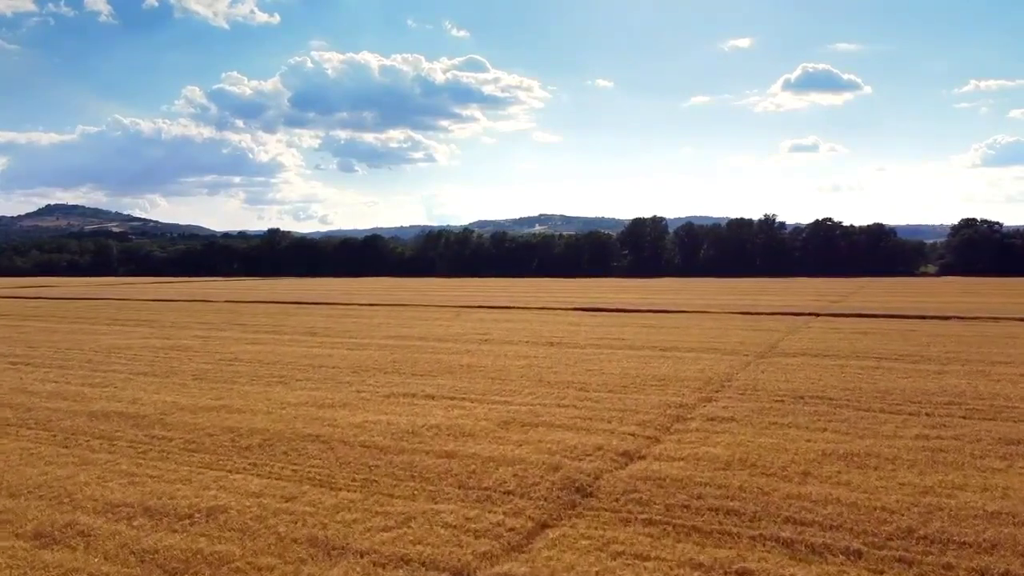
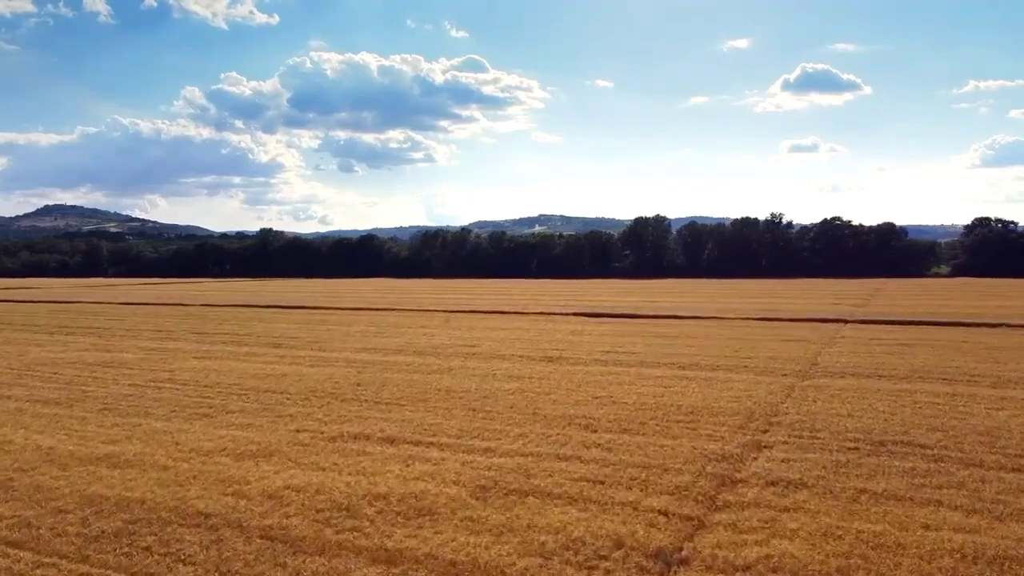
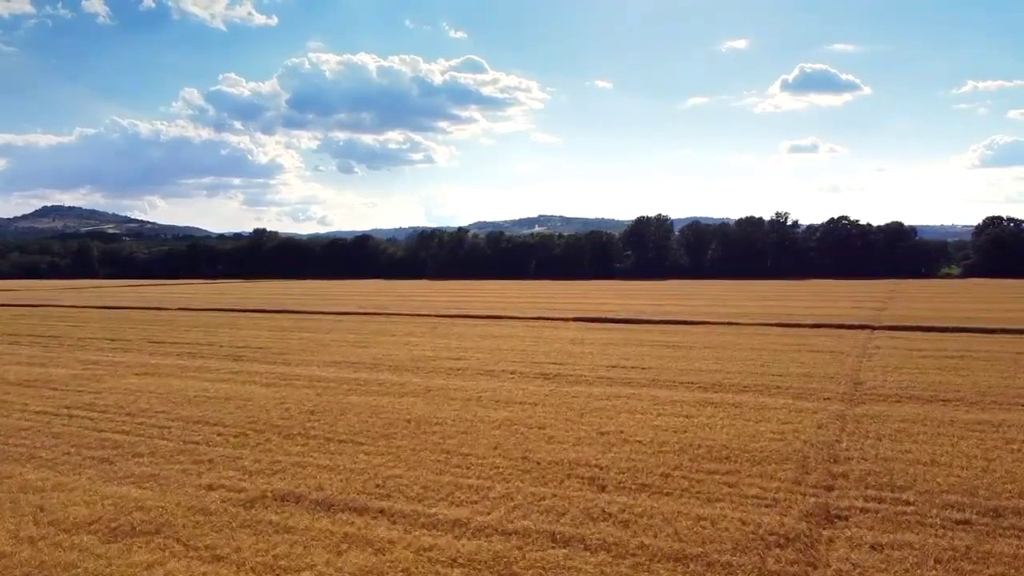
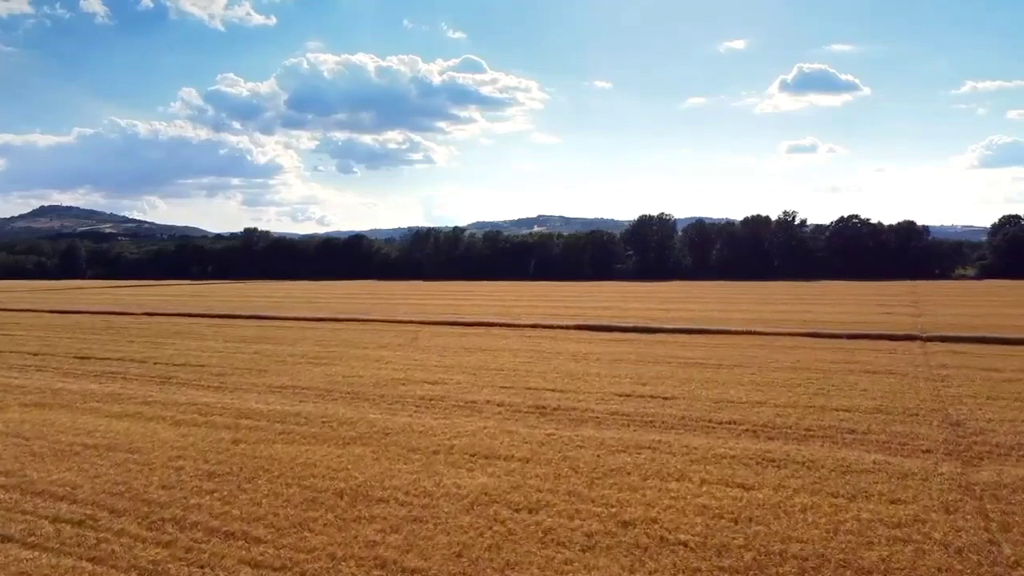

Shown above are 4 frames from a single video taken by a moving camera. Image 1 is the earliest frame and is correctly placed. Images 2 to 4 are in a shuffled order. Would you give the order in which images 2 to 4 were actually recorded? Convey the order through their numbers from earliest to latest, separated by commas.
2, 3, 4
